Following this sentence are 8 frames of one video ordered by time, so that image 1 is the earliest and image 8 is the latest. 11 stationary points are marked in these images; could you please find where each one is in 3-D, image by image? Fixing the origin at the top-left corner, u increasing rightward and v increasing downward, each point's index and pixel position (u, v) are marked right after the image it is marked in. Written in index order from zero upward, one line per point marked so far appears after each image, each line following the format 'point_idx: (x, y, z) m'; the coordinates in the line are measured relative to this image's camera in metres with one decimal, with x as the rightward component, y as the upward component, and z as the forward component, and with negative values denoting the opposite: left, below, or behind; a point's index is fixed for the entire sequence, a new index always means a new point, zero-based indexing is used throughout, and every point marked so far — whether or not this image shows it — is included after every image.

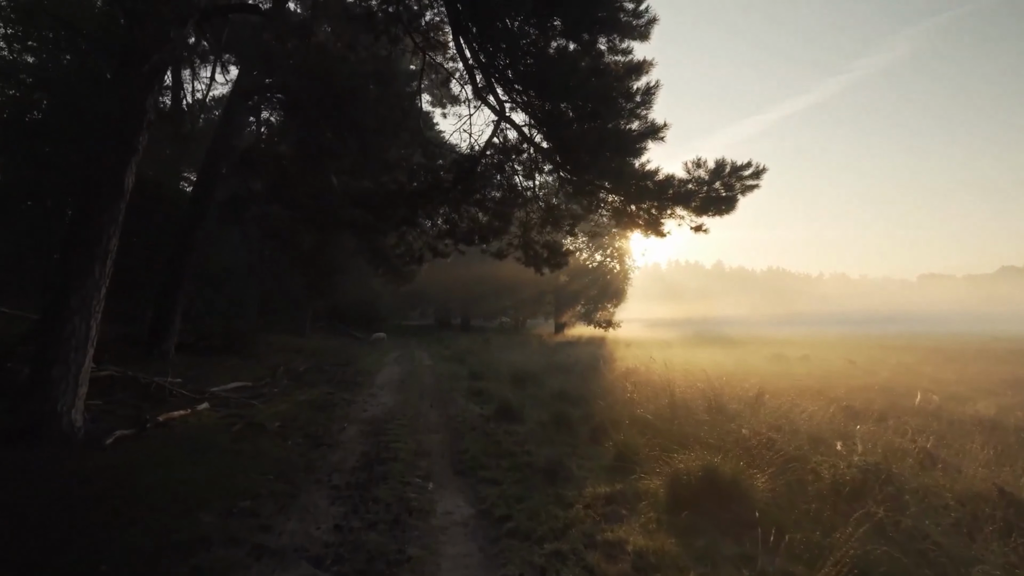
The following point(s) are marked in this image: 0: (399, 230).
0: (-2.5, +1.3, +13.0) m
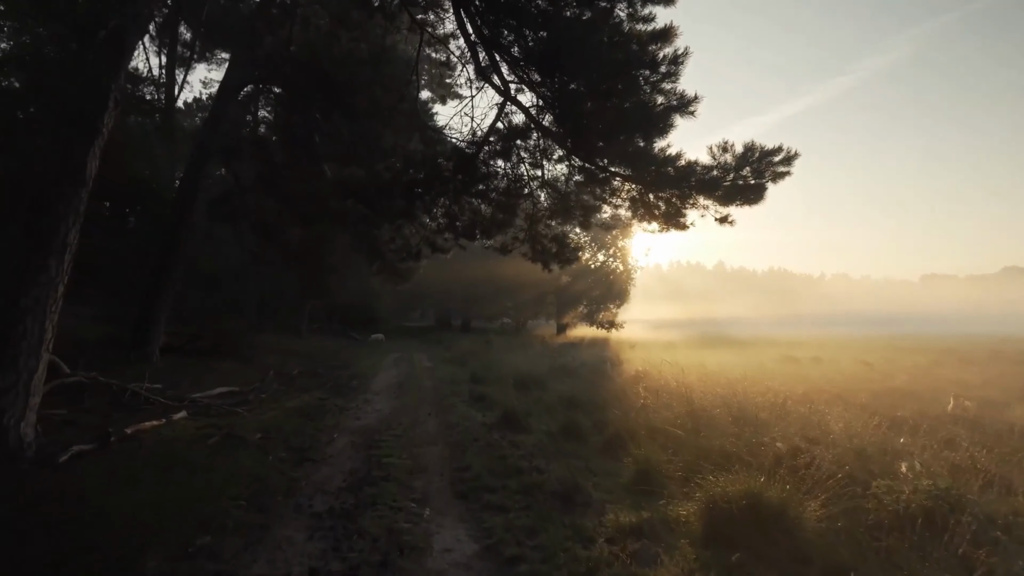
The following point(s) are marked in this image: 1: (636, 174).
0: (-2.4, +1.3, +12.0) m
1: (+2.0, +1.8, +9.6) m
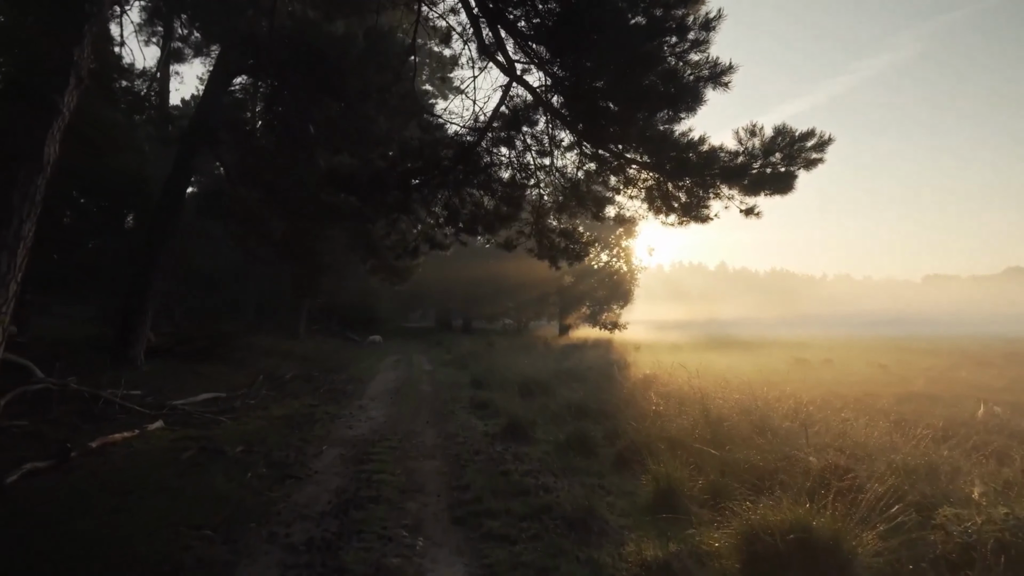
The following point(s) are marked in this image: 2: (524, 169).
0: (-2.3, +1.3, +11.2) m
1: (+2.1, +1.9, +8.8) m
2: (+0.2, +2.1, +10.4) m
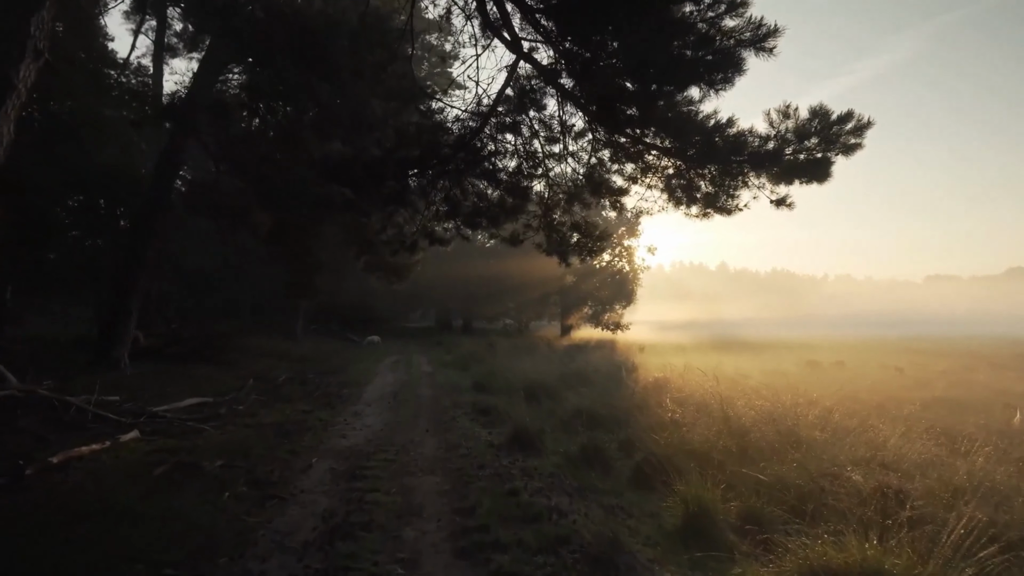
0: (-2.2, +1.4, +10.4) m
1: (+2.2, +1.9, +7.9) m
2: (+0.3, +2.1, +9.6) m
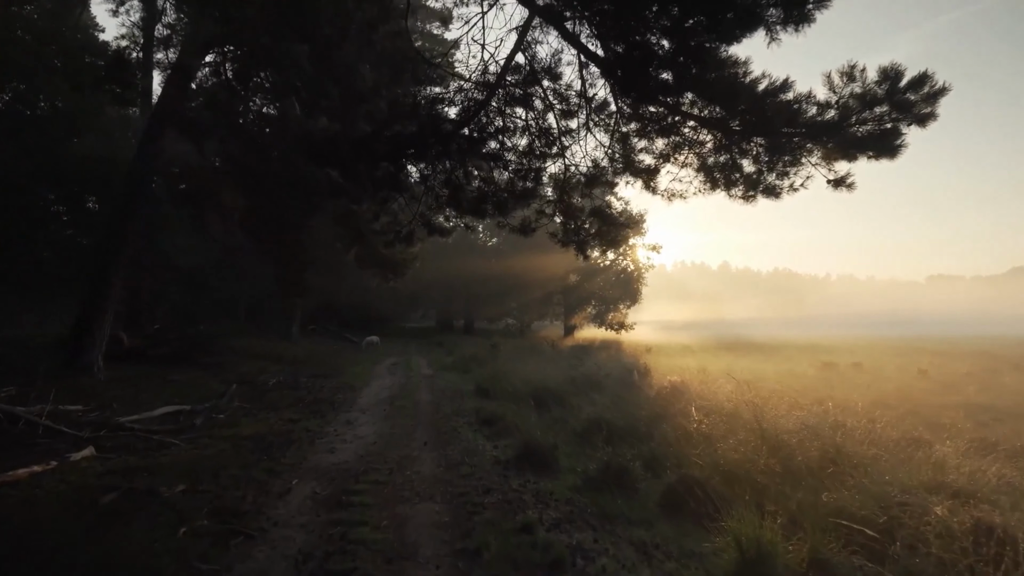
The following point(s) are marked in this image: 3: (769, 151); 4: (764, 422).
0: (-2.0, +1.4, +9.2) m
1: (+2.4, +2.0, +6.8) m
2: (+0.5, +2.2, +8.4) m
3: (+3.0, +1.6, +6.8) m
4: (+4.3, -2.3, +10.2) m
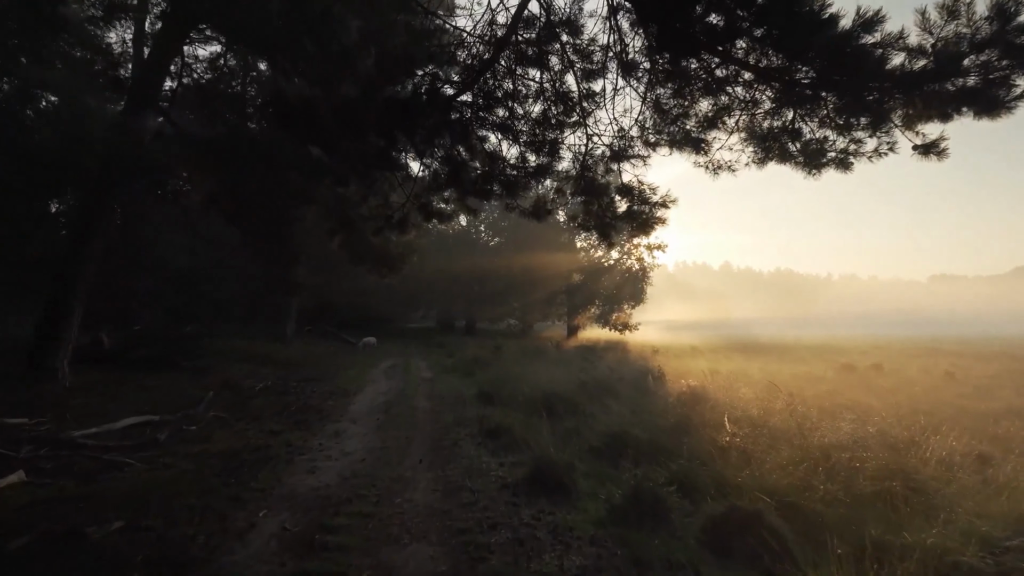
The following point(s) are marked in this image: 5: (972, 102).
0: (-1.9, +1.5, +8.0) m
1: (+2.5, +2.0, +5.5) m
2: (+0.6, +2.3, +7.1) m
3: (+3.1, +1.7, +5.5) m
4: (+4.4, -2.2, +8.9) m
5: (+4.1, +1.6, +5.2) m
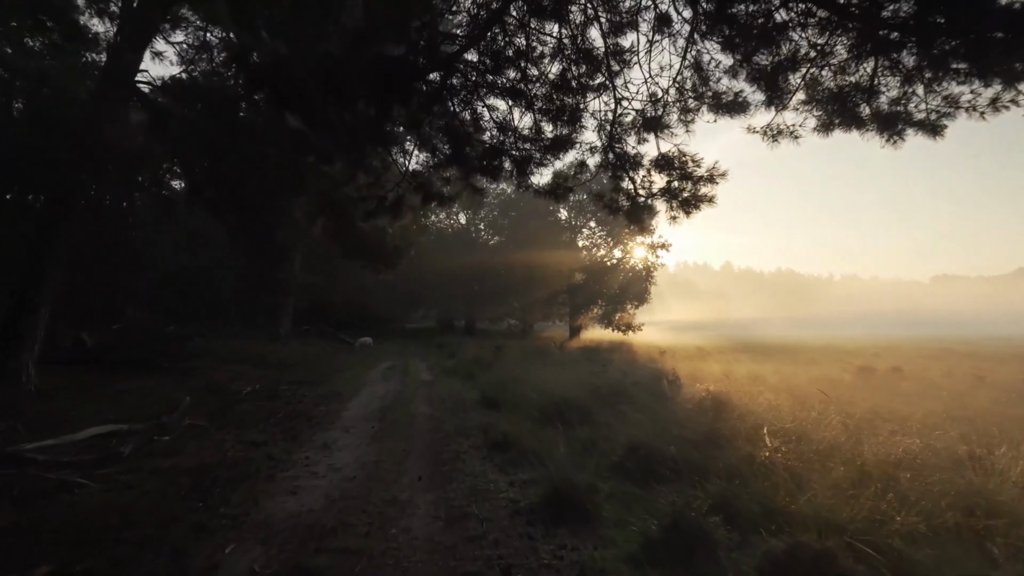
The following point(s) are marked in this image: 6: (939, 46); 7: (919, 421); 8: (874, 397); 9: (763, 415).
0: (-1.8, +1.6, +6.9) m
1: (+2.6, +2.1, +4.4) m
2: (+0.7, +2.3, +6.1) m
3: (+3.2, +1.8, +4.5) m
4: (+4.6, -2.1, +7.8) m
5: (+4.2, +1.7, +4.2) m
6: (+3.1, +1.8, +4.5) m
7: (+8.1, -2.6, +11.5) m
8: (+10.0, -3.0, +16.3) m
9: (+4.6, -2.3, +10.9) m
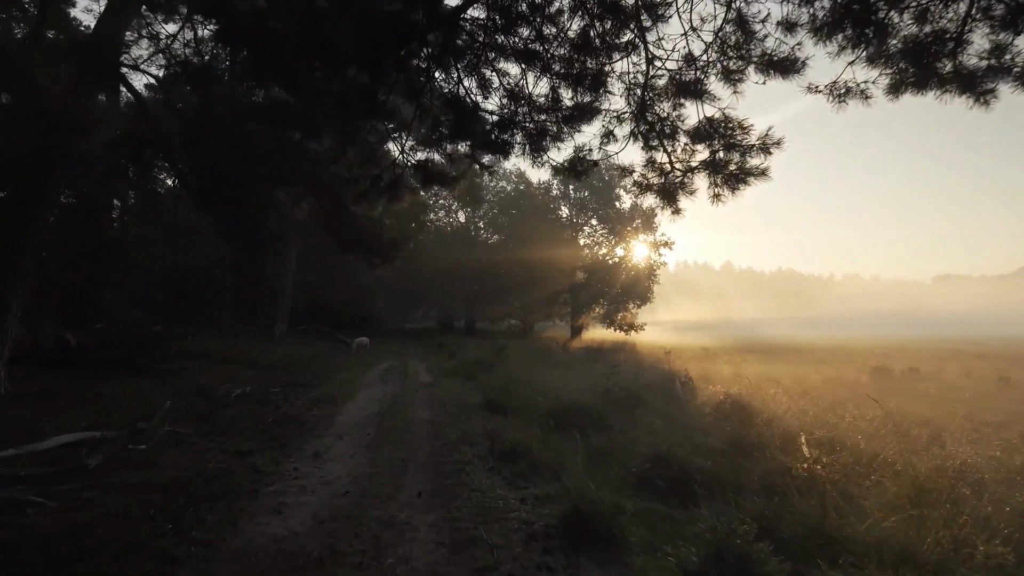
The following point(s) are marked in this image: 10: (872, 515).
0: (-1.6, +1.6, +6.1) m
1: (+2.7, +2.2, +3.6) m
2: (+0.9, +2.4, +5.3) m
3: (+3.4, +1.8, +3.7) m
4: (+4.7, -2.1, +7.0) m
5: (+4.4, +1.8, +3.4) m
6: (+3.2, +1.9, +3.7) m
7: (+8.2, -2.5, +10.7) m
8: (+10.1, -2.9, +15.5) m
9: (+4.8, -2.3, +10.1) m
10: (+3.3, -2.1, +5.5) m
